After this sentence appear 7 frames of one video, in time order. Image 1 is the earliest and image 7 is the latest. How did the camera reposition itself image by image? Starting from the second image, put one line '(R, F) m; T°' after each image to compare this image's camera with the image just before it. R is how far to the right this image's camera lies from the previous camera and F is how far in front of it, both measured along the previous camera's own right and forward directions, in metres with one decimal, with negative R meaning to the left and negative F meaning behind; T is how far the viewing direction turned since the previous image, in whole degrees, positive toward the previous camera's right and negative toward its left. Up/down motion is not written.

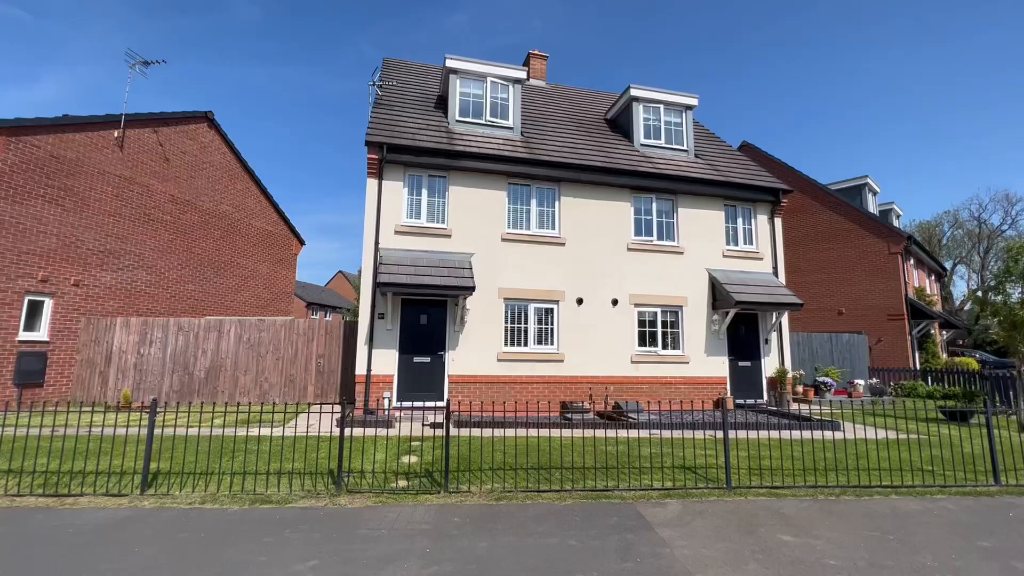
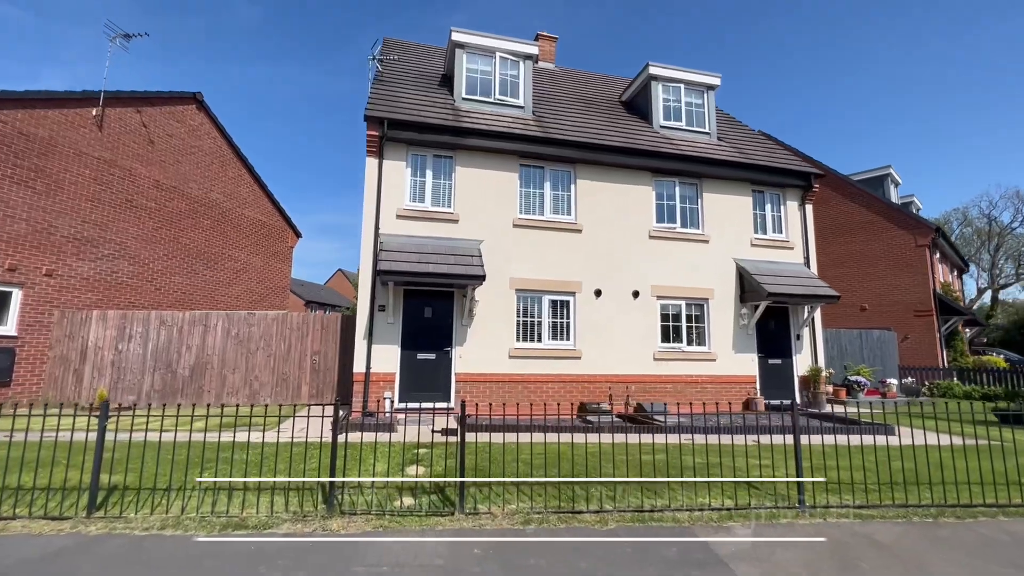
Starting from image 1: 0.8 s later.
(-0.3, +1.1) m; 0°
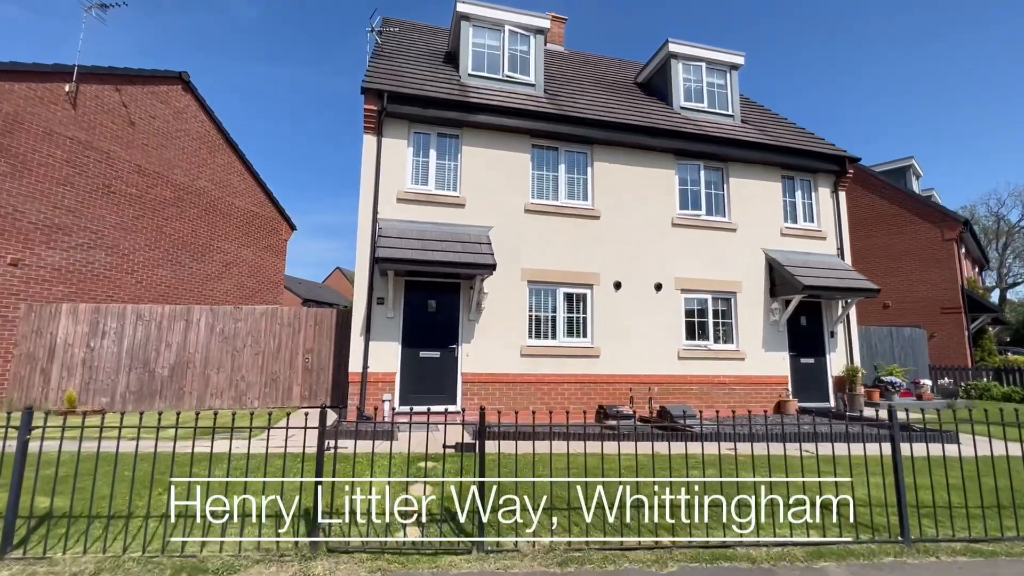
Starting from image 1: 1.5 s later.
(-0.3, +1.1) m; 0°
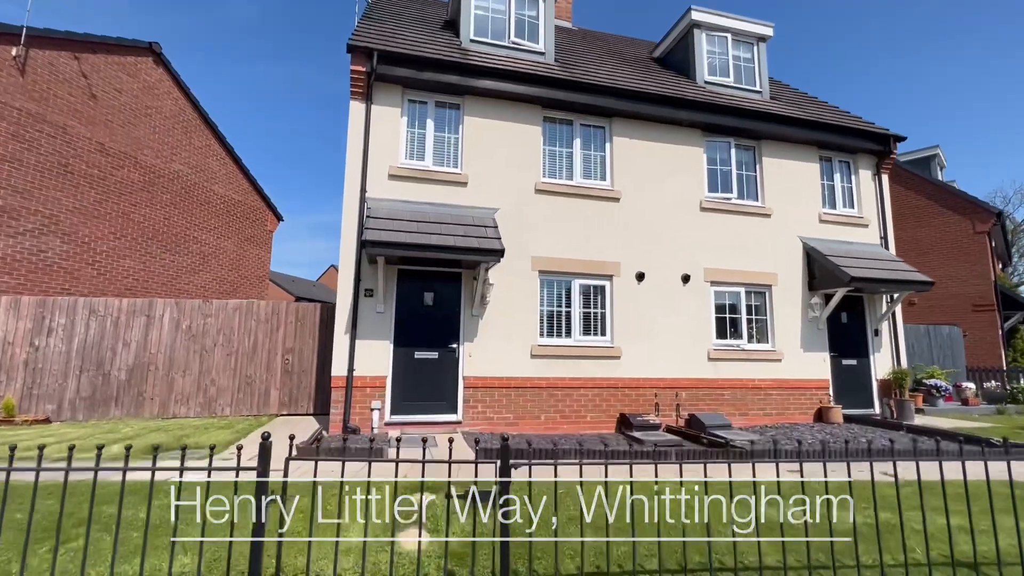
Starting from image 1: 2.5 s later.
(-0.2, +1.4) m; 0°
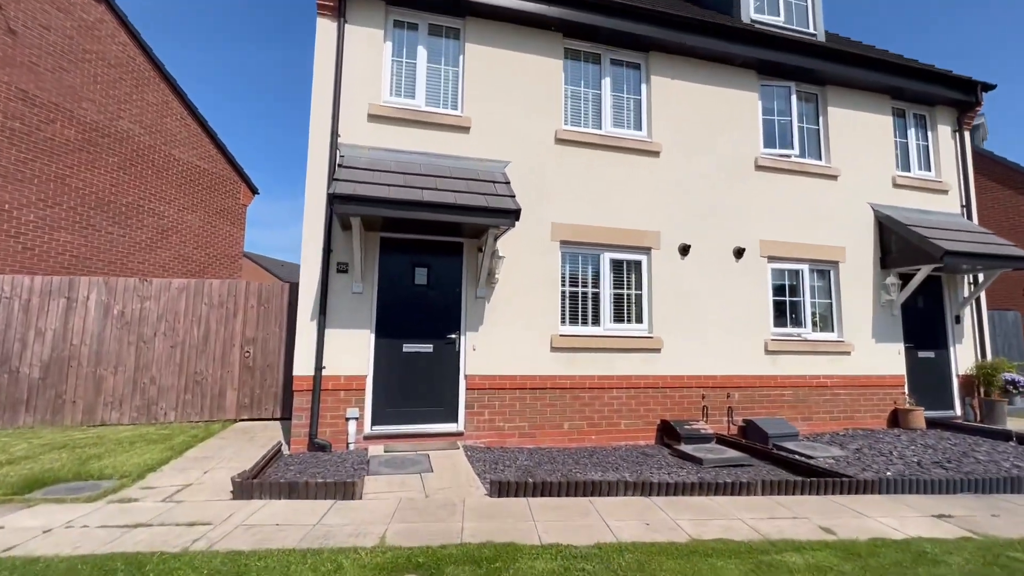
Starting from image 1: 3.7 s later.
(-0.3, +1.9) m; +1°
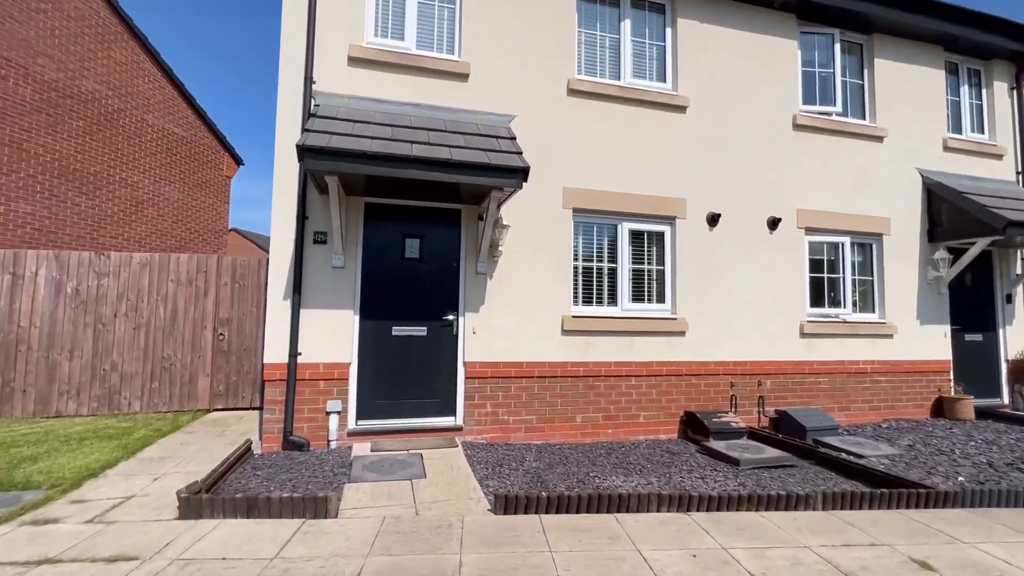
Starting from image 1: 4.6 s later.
(-0.1, +0.9) m; 0°
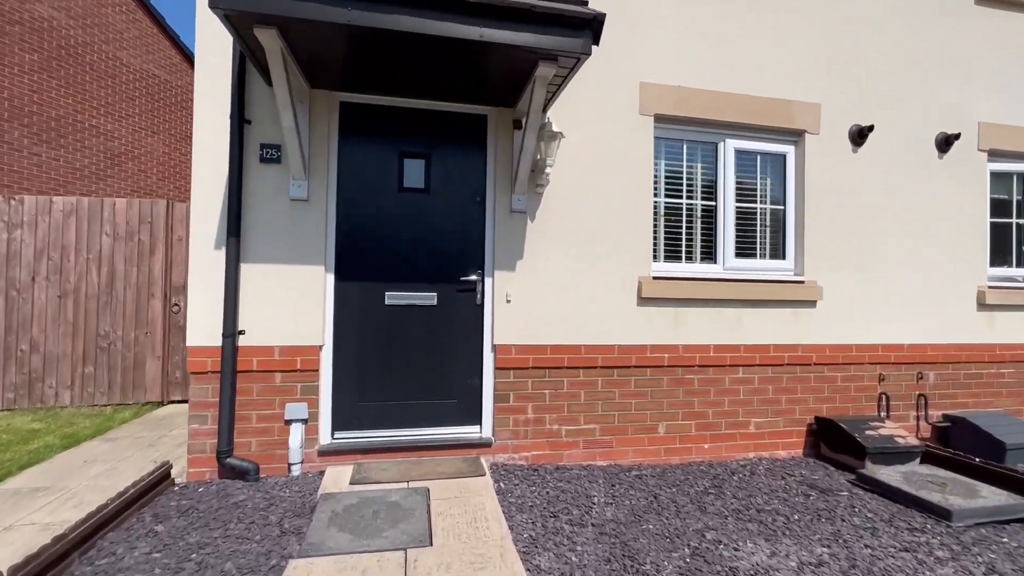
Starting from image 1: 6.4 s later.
(-0.2, +2.0) m; -3°
